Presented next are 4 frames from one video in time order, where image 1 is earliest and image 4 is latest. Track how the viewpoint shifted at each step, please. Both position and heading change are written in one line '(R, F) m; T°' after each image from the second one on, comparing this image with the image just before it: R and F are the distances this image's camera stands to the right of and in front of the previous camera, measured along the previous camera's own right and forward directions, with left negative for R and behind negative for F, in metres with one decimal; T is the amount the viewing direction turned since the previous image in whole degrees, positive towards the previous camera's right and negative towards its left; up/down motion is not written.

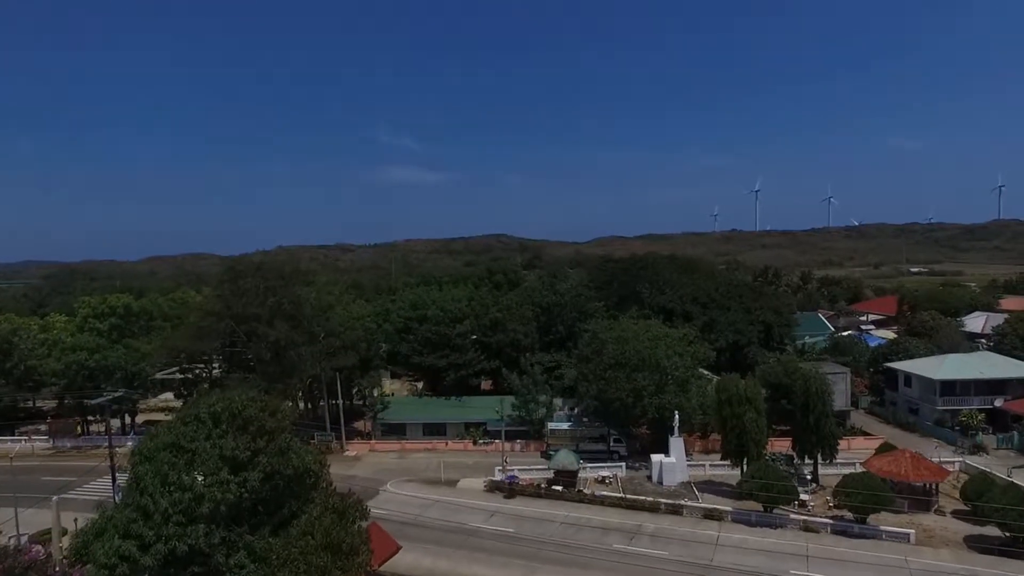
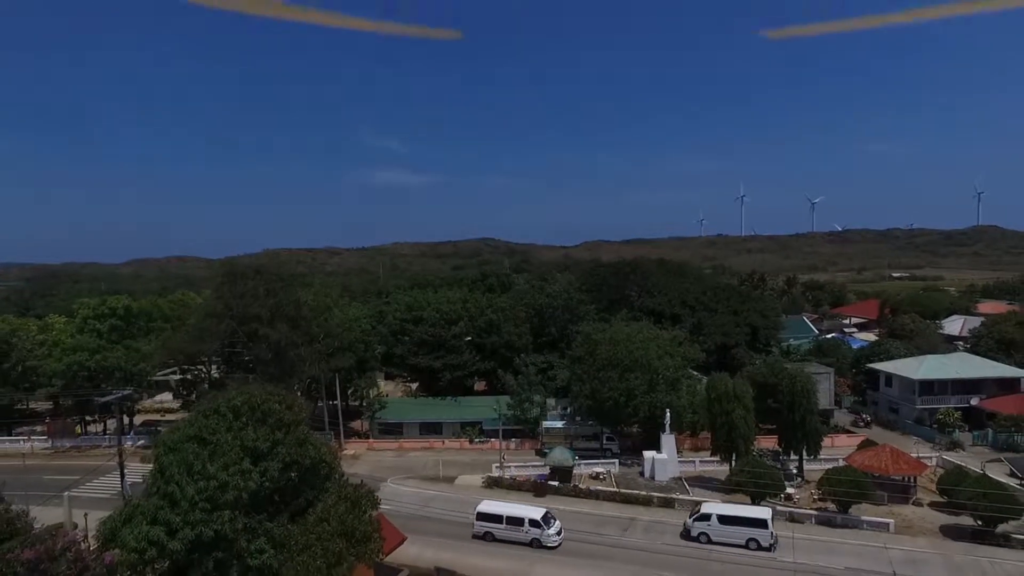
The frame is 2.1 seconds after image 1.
(-0.5, -1.0) m; +1°
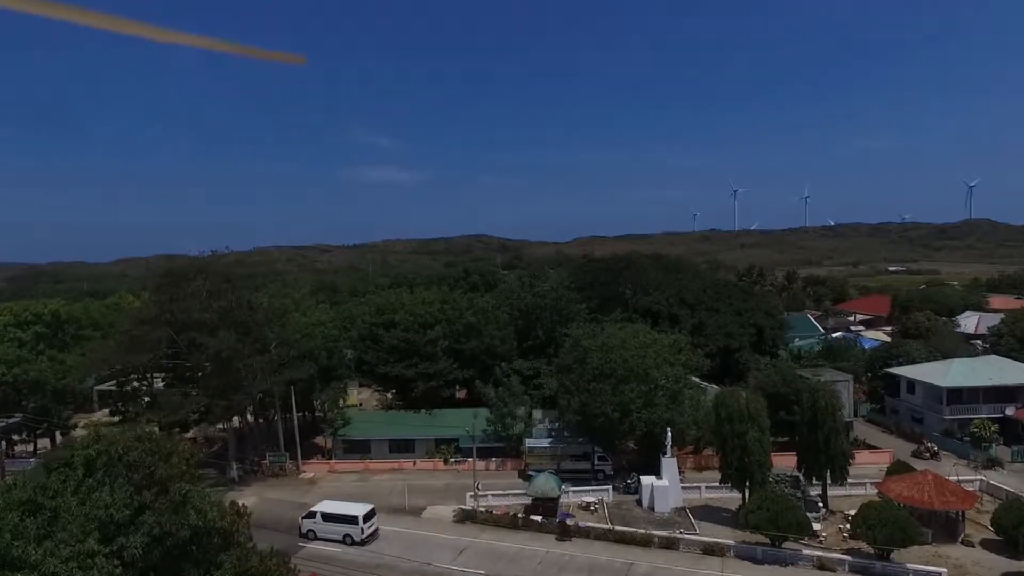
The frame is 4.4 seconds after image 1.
(+0.7, +4.5) m; 0°
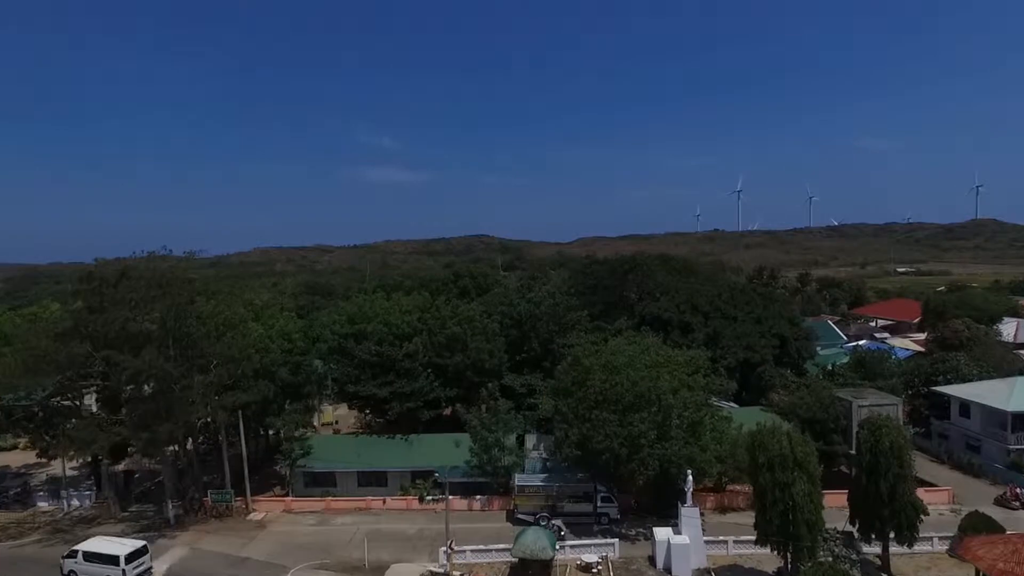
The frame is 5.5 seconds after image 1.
(+0.6, +5.3) m; 0°
